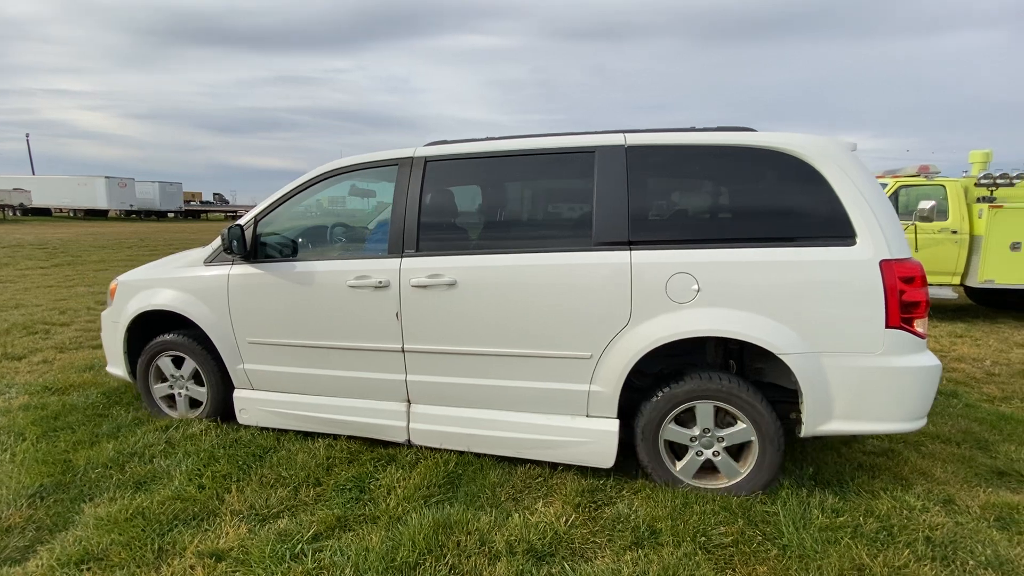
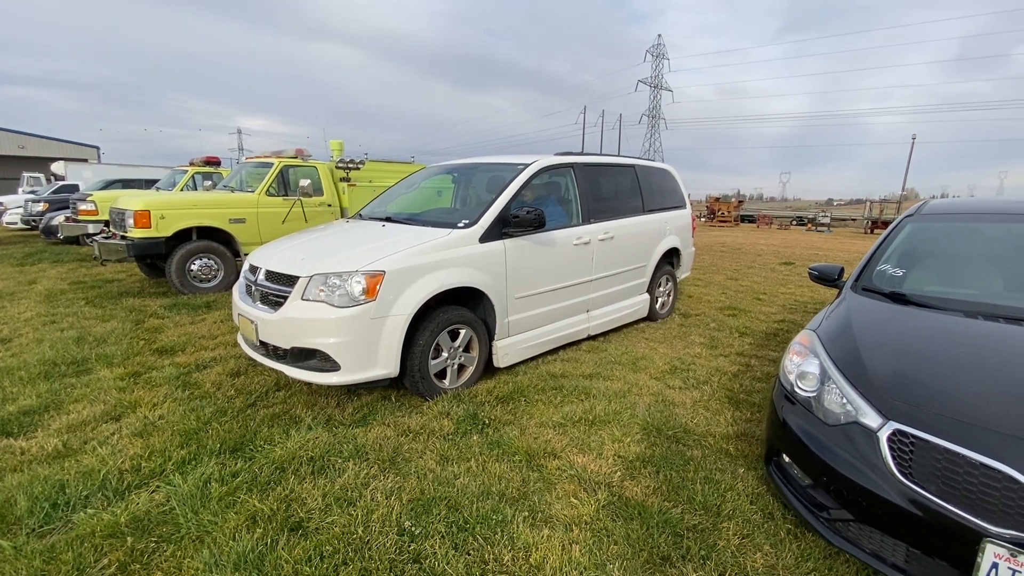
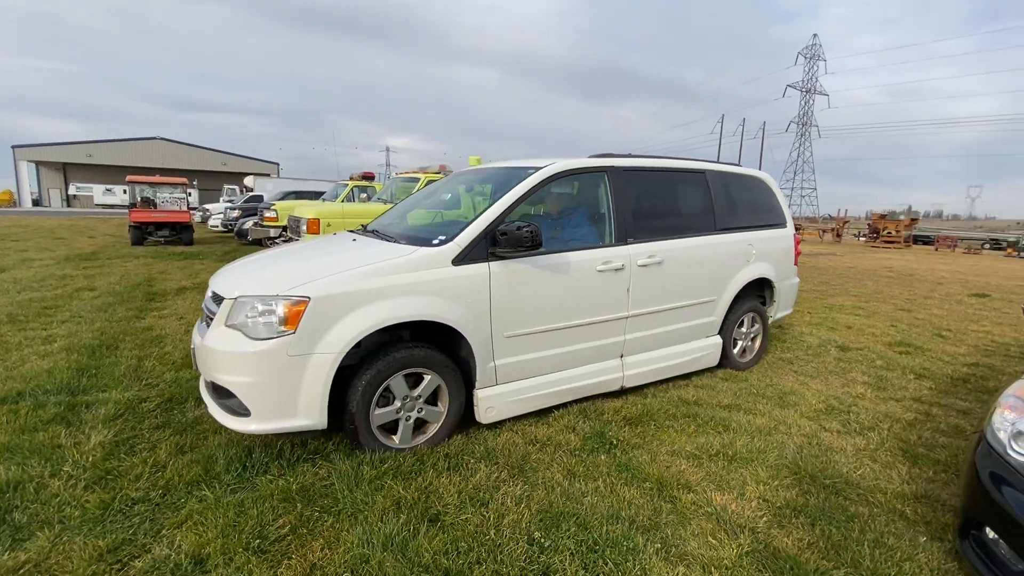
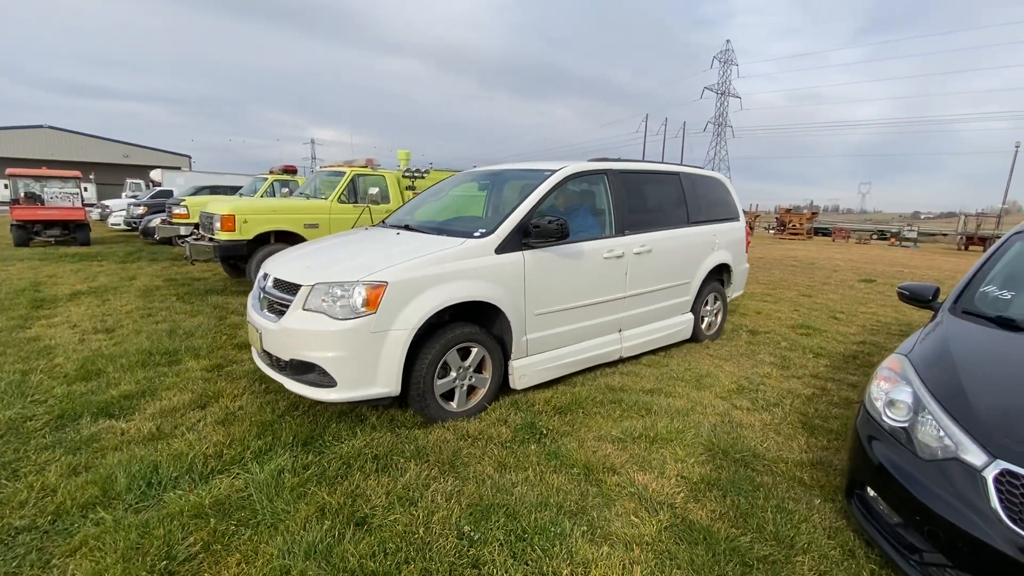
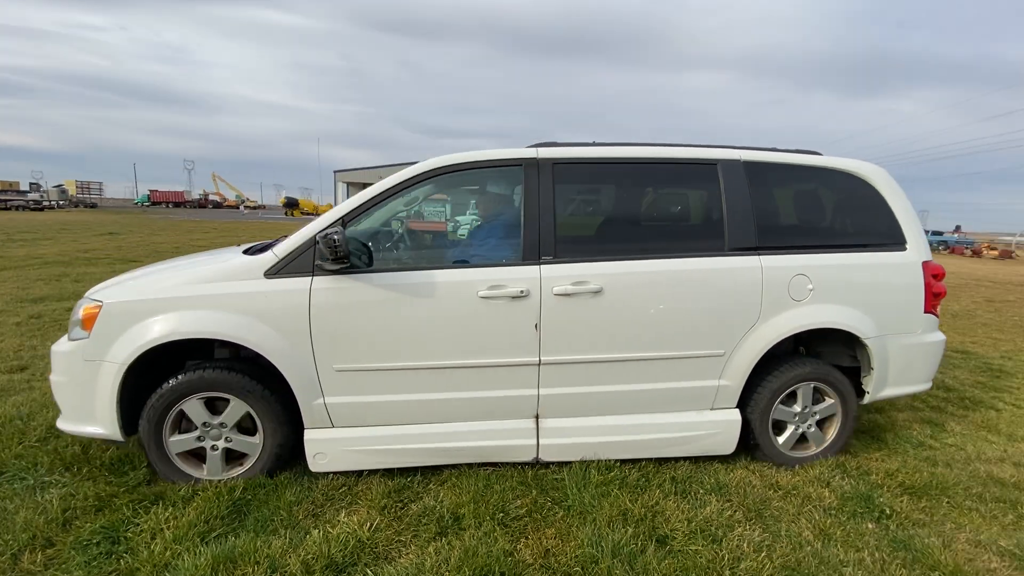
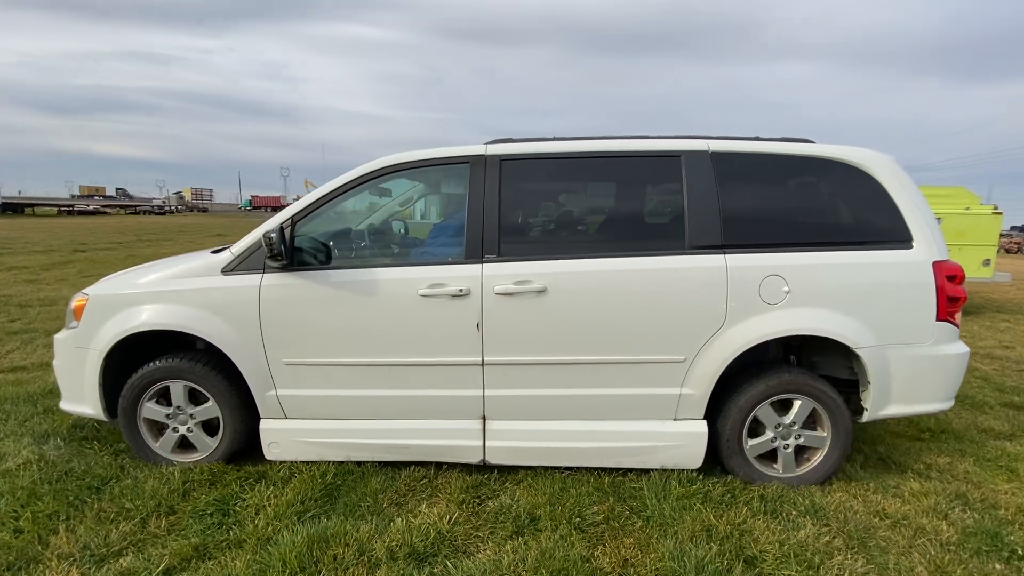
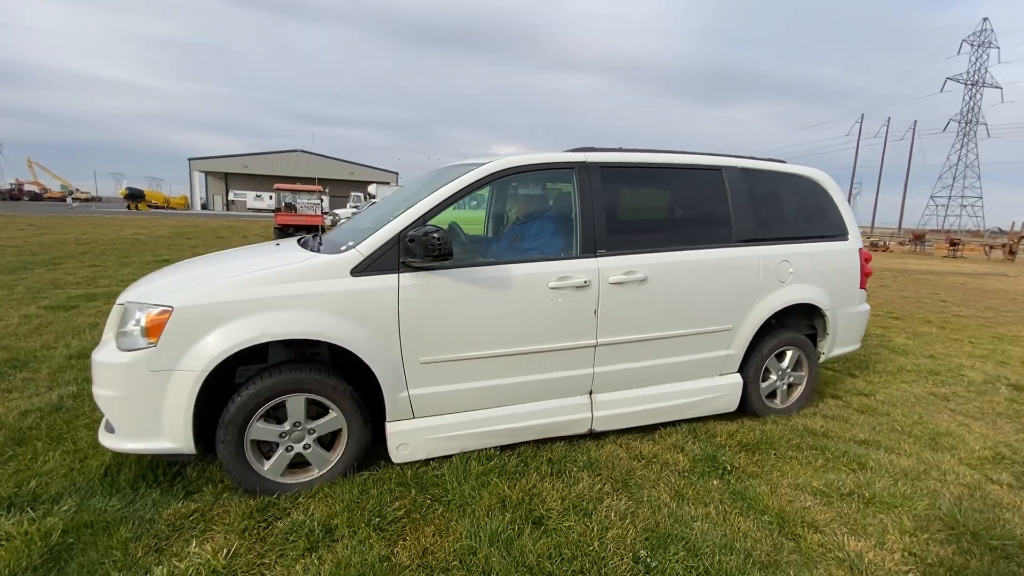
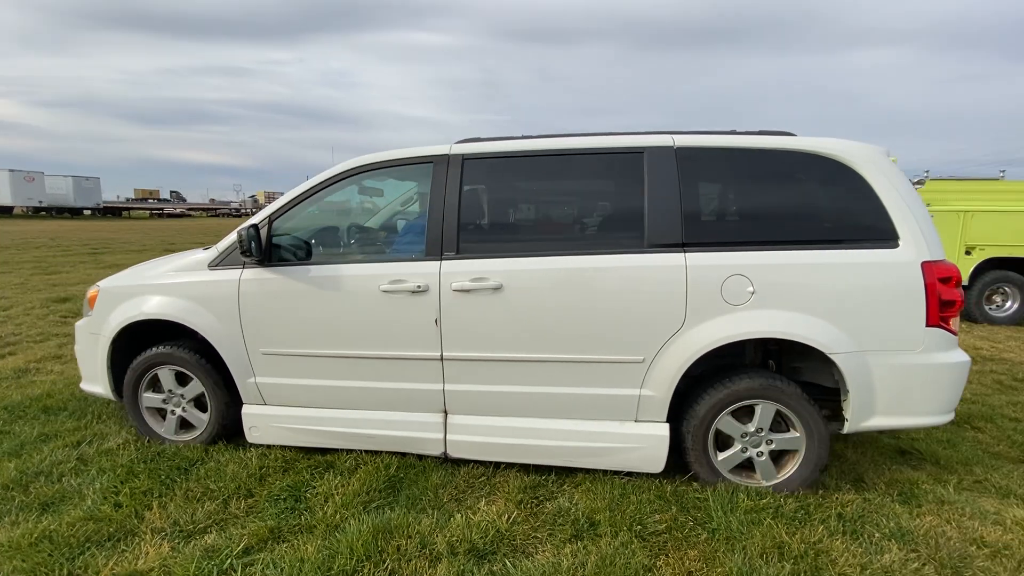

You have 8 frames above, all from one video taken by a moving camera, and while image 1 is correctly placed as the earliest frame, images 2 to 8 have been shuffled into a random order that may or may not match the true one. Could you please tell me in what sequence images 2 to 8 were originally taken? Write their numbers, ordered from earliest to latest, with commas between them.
8, 6, 5, 7, 3, 4, 2
